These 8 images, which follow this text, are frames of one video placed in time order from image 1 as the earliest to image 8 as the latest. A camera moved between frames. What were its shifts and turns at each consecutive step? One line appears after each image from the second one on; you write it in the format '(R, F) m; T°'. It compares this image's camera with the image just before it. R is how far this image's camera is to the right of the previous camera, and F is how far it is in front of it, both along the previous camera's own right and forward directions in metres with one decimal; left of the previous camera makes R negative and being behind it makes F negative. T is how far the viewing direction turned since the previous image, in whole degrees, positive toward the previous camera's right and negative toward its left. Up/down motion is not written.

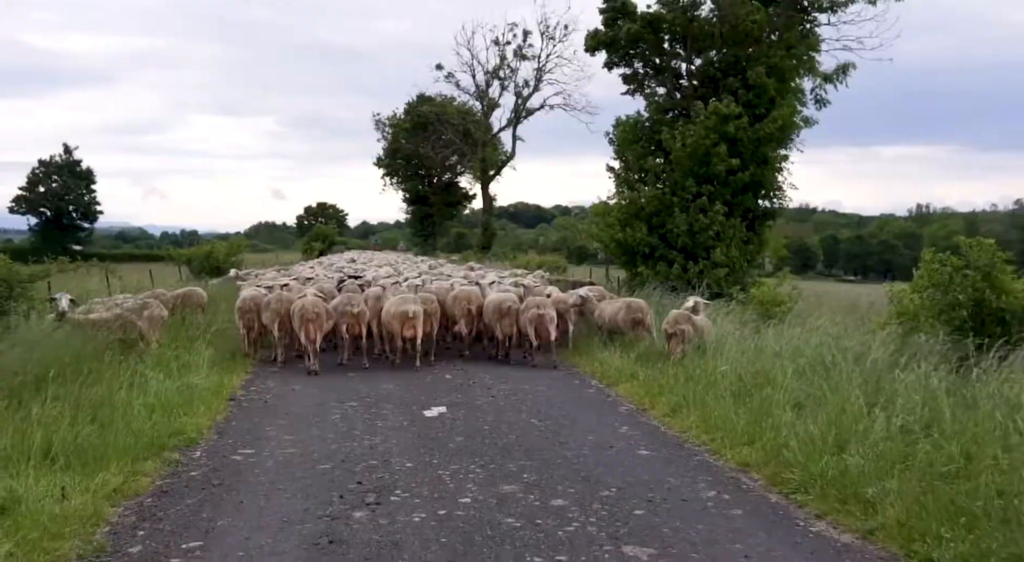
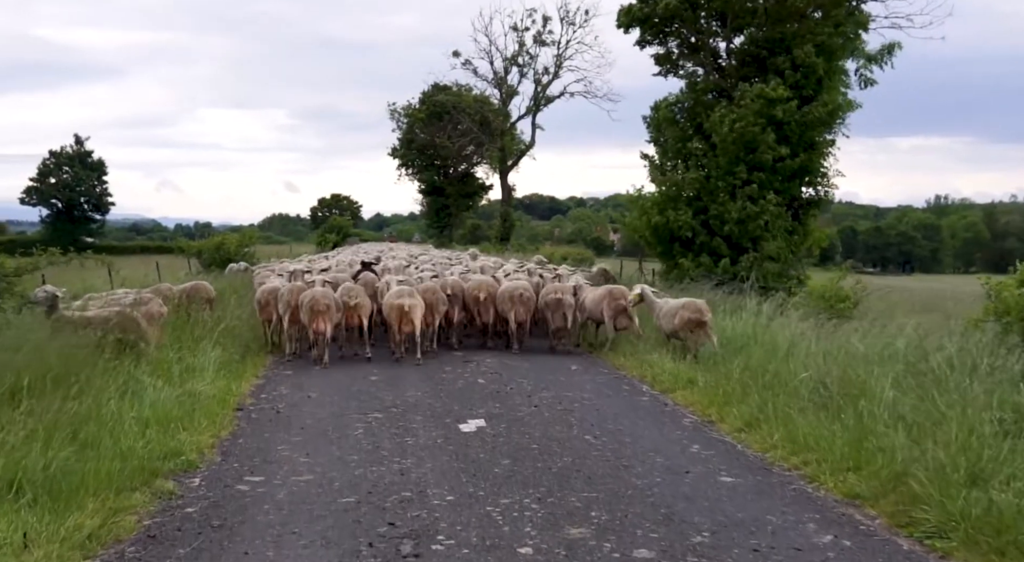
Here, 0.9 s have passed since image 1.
(-0.4, +1.3) m; -1°
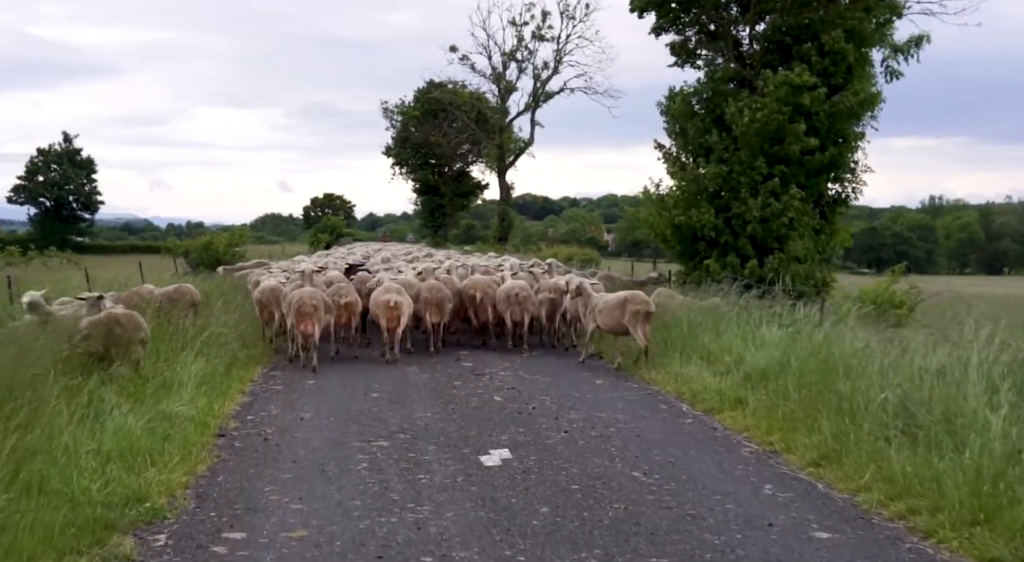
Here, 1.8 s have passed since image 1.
(-0.3, +1.3) m; 0°
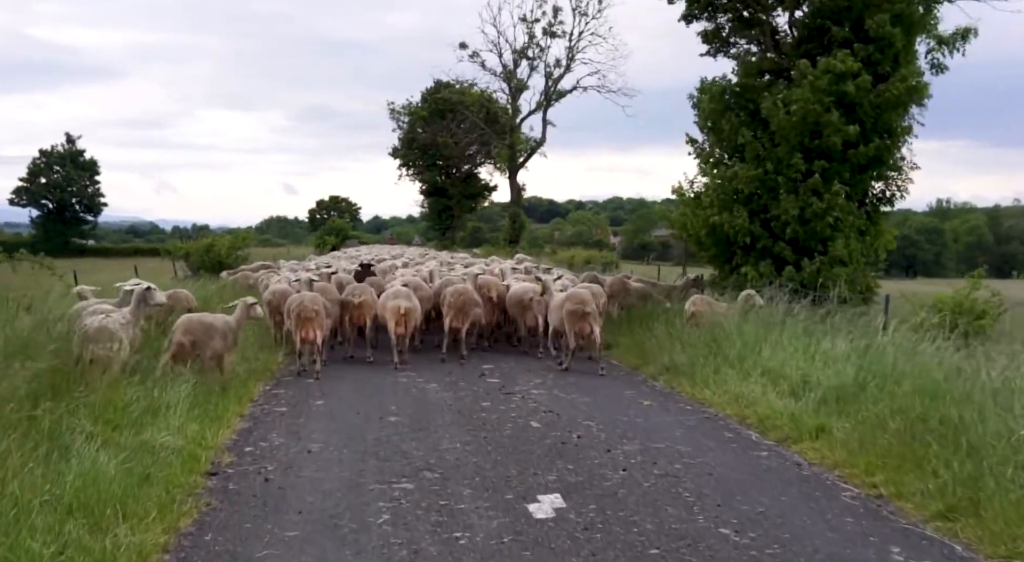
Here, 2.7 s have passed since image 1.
(-0.4, +1.3) m; 0°
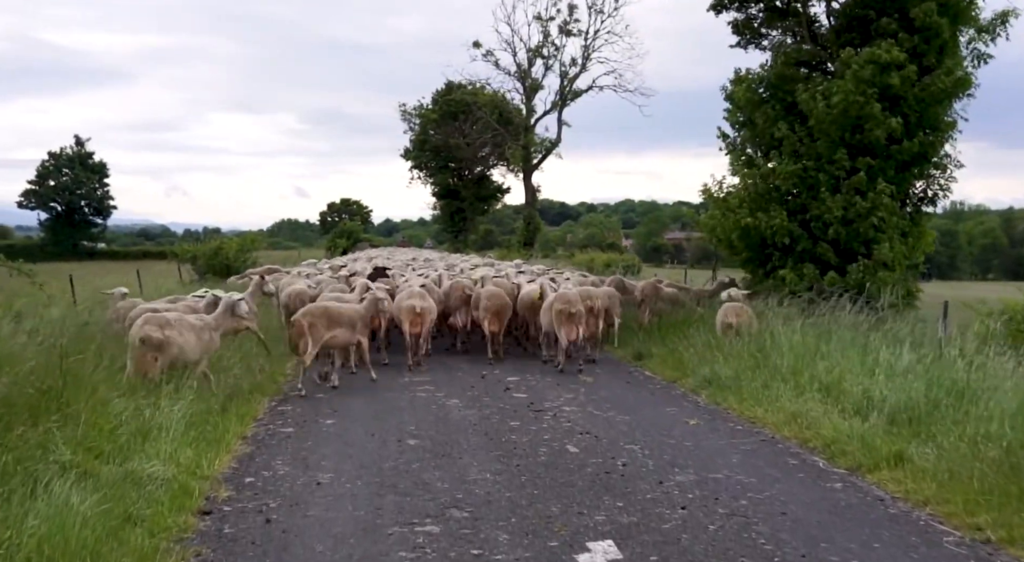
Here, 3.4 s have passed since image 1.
(-0.2, +0.9) m; -1°
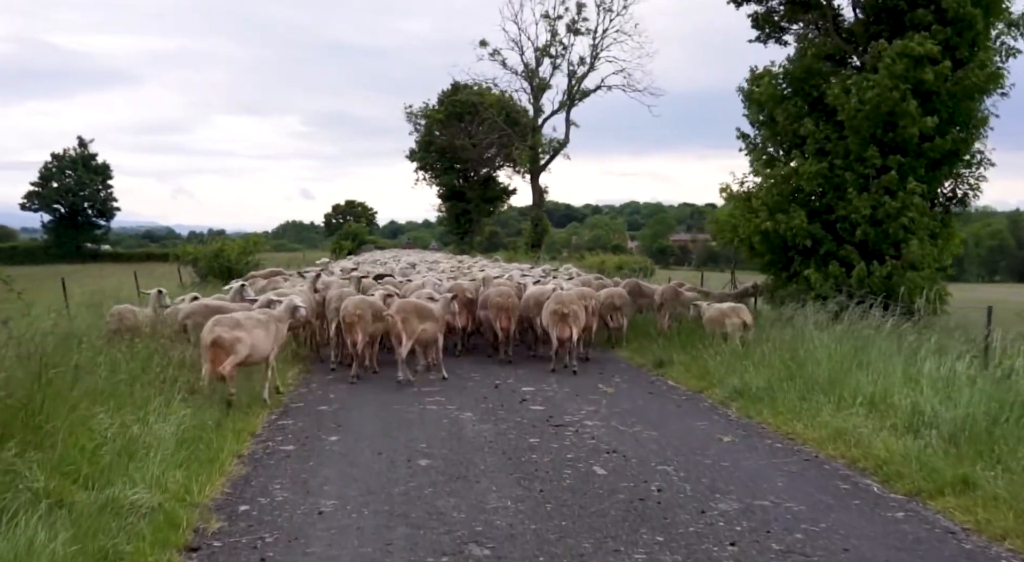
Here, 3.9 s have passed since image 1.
(-0.1, +0.7) m; 0°
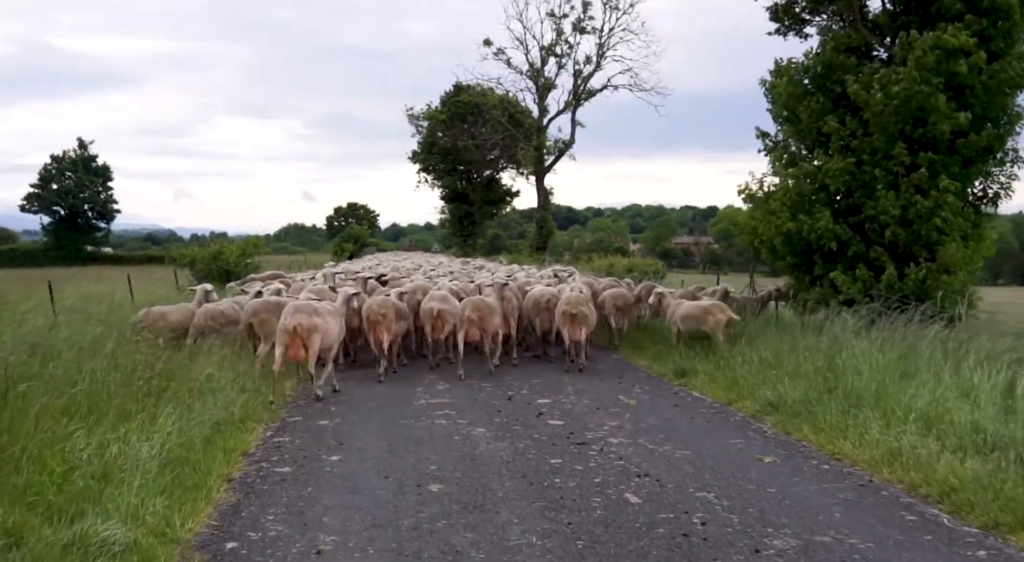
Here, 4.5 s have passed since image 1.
(-0.2, +0.7) m; 0°
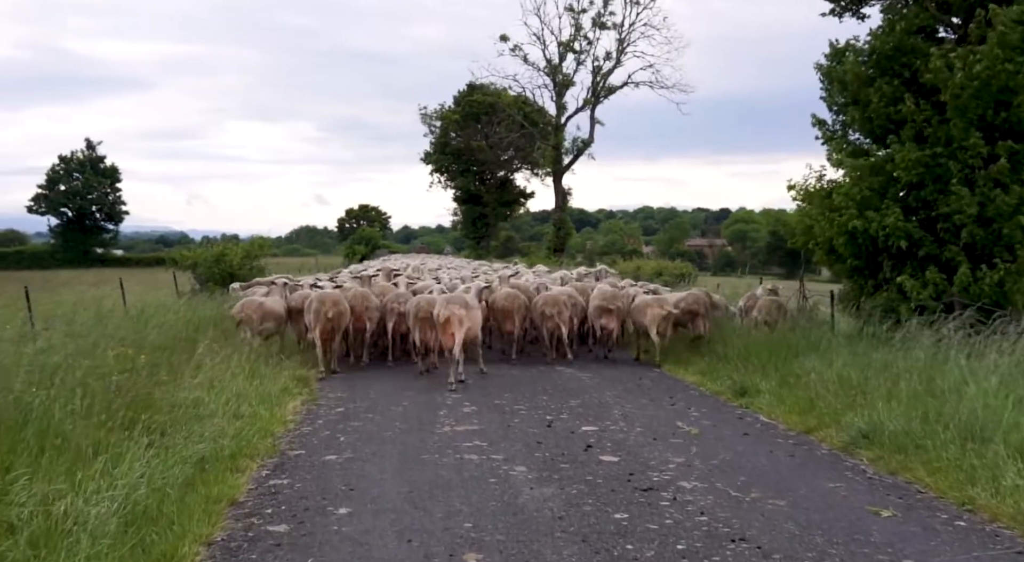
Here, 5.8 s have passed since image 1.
(-0.3, +1.5) m; -1°
